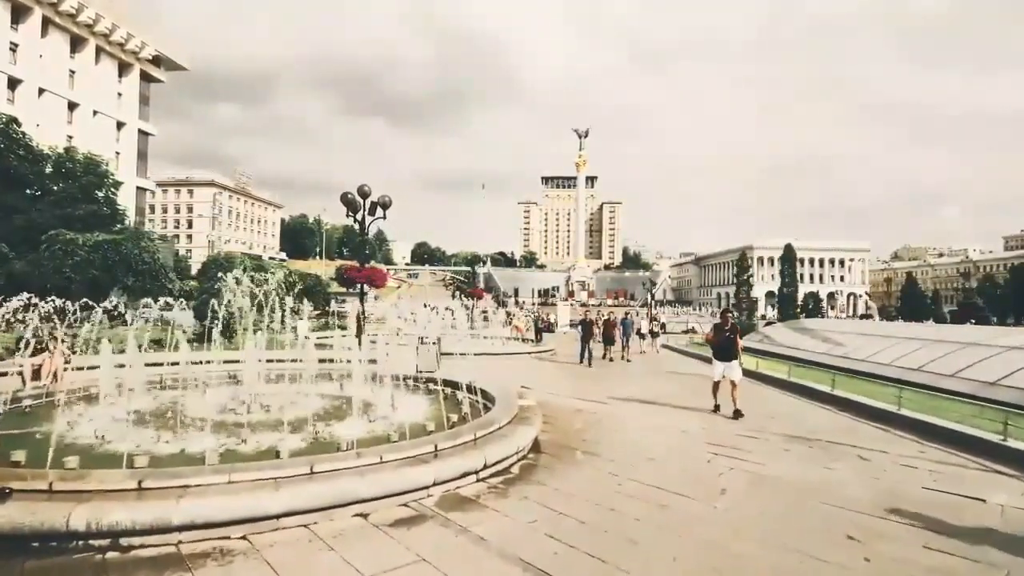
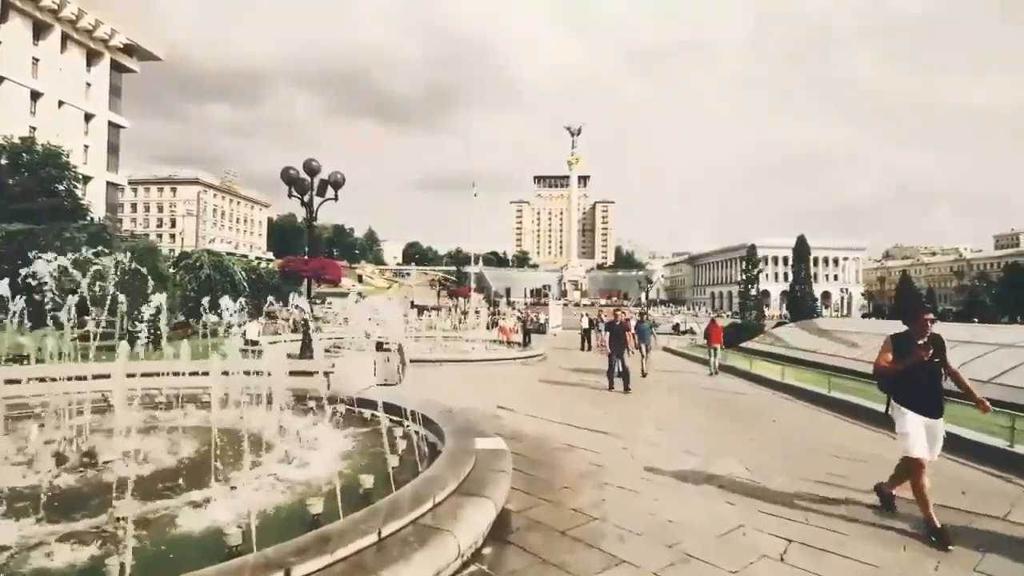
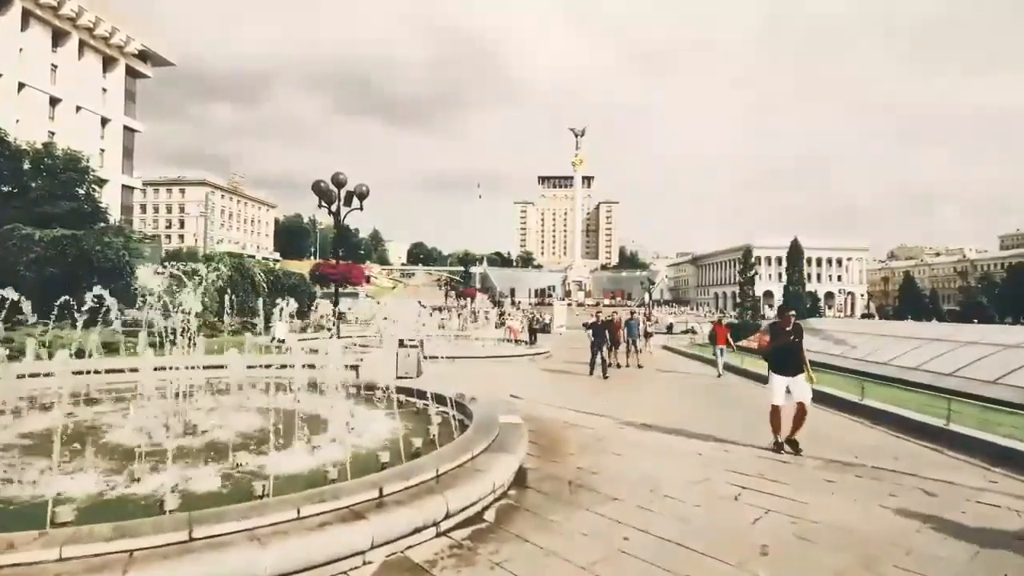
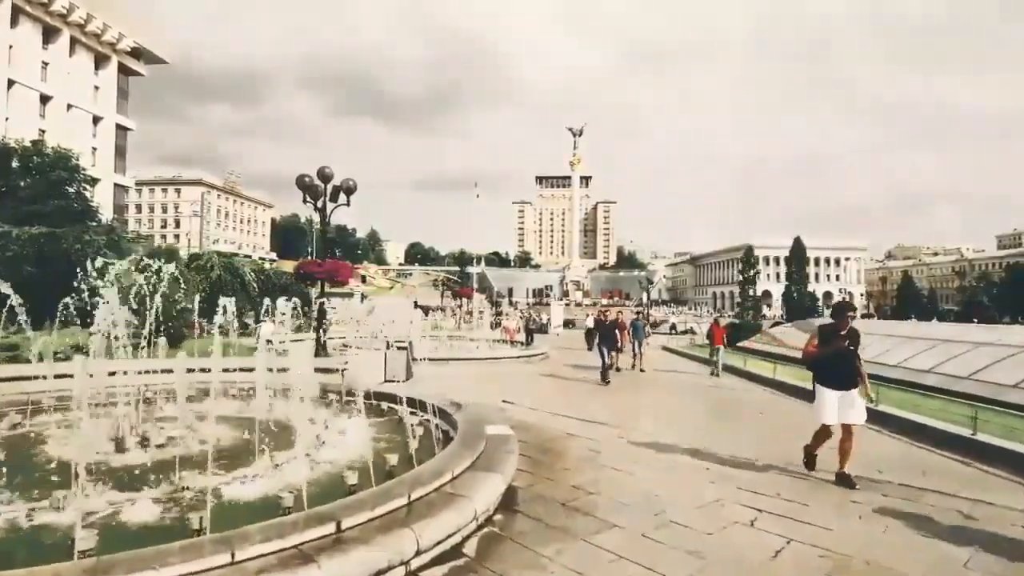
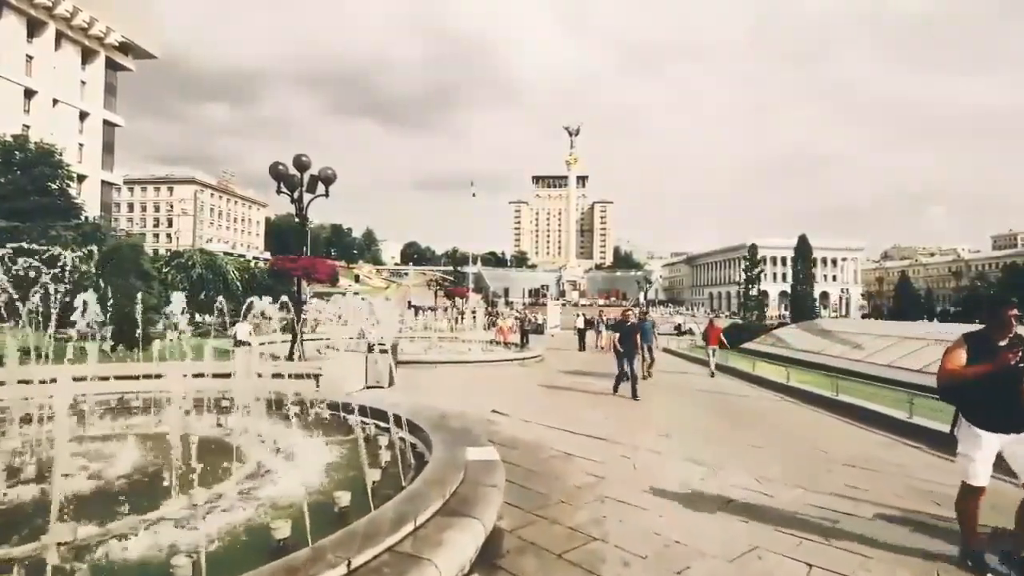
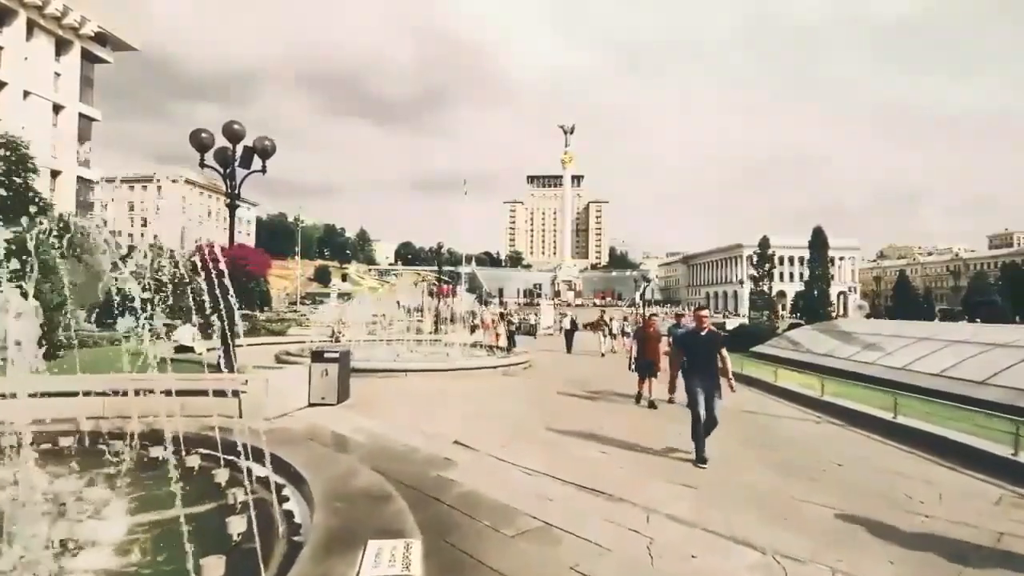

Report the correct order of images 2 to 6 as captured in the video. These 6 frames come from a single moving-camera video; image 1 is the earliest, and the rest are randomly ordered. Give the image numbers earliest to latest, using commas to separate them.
3, 4, 2, 5, 6
